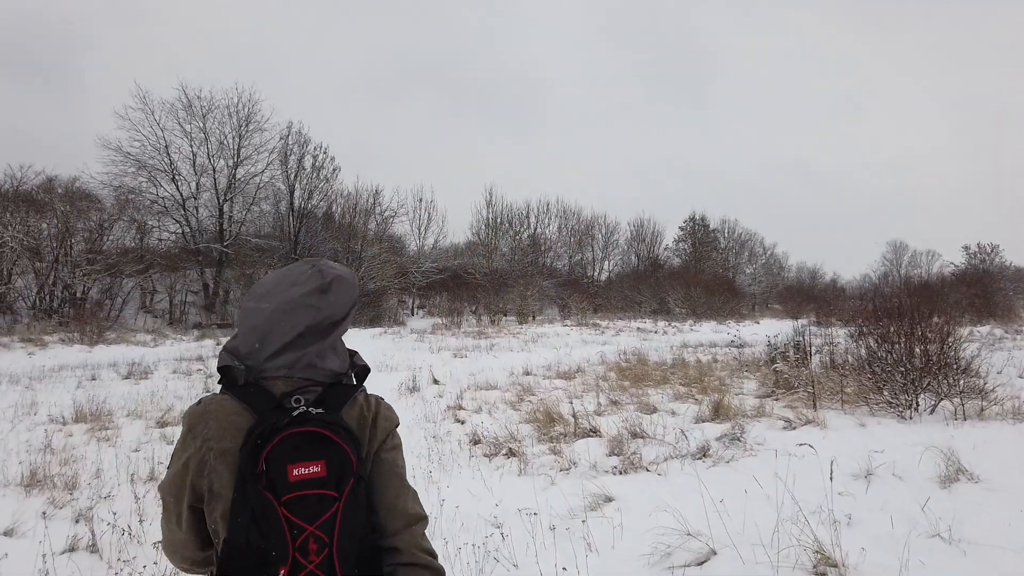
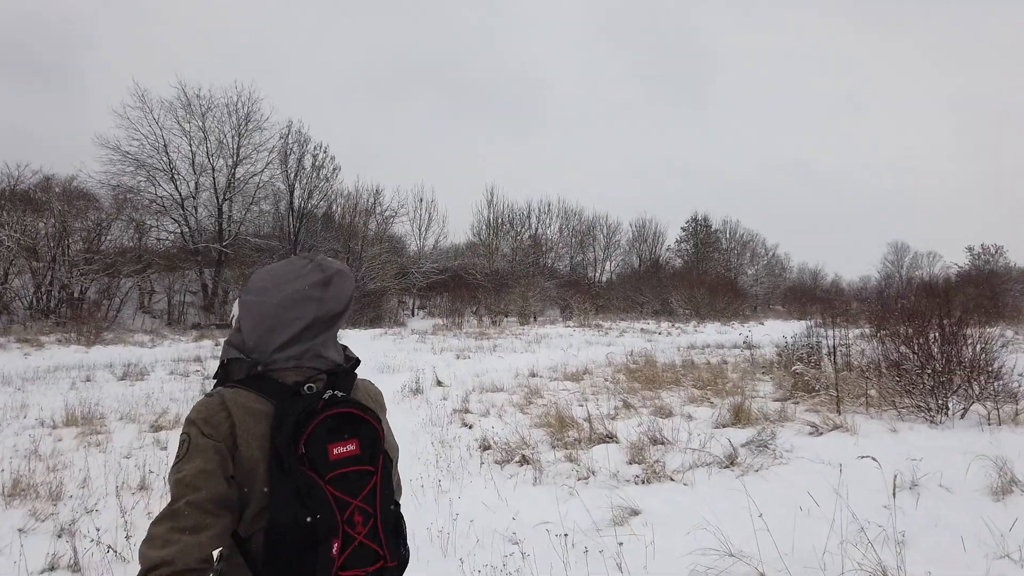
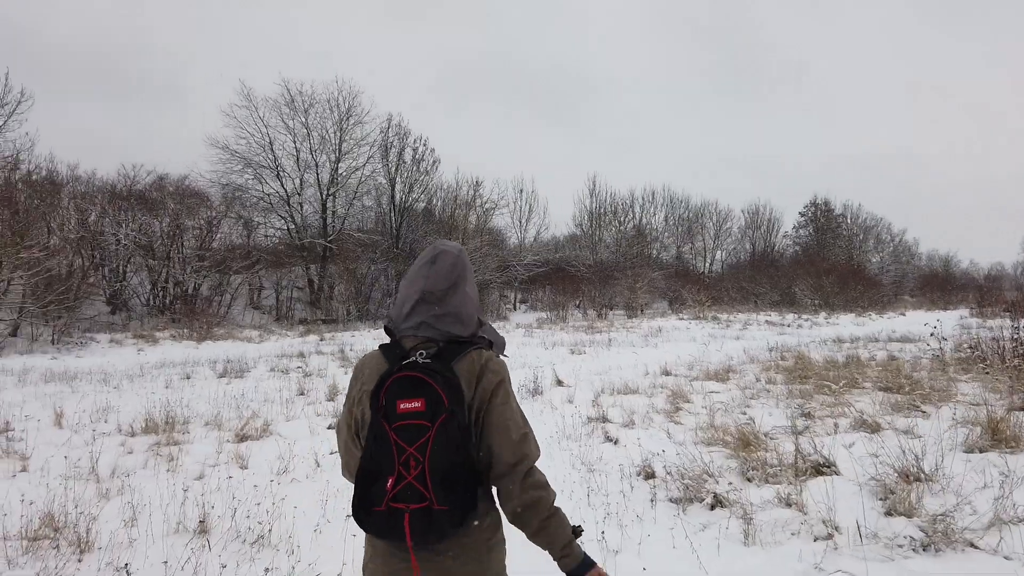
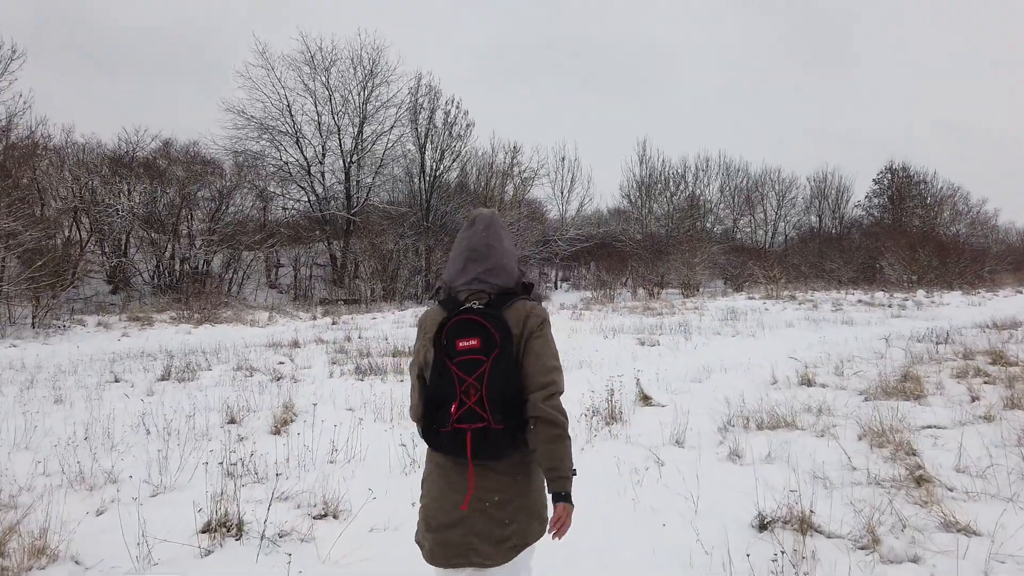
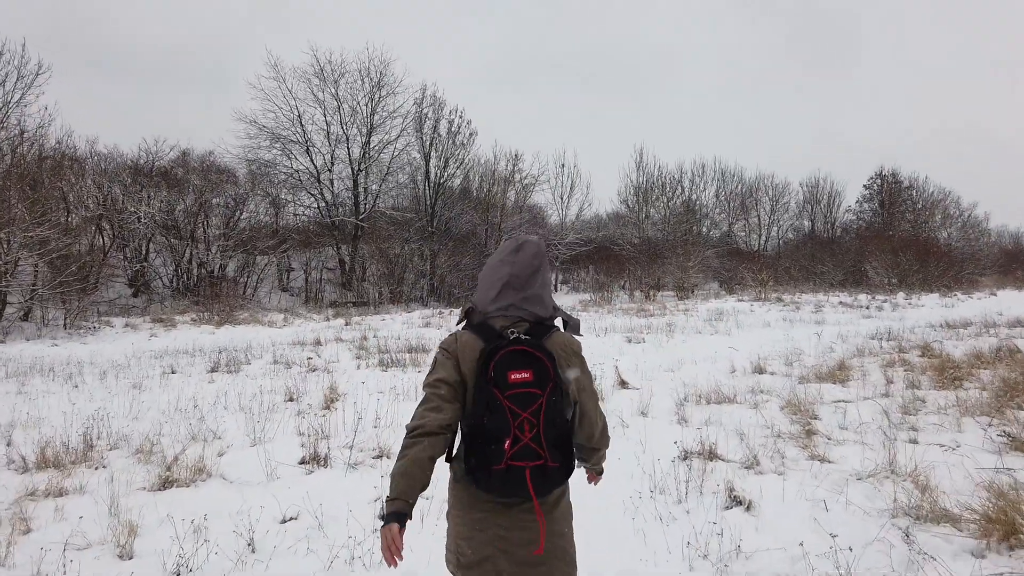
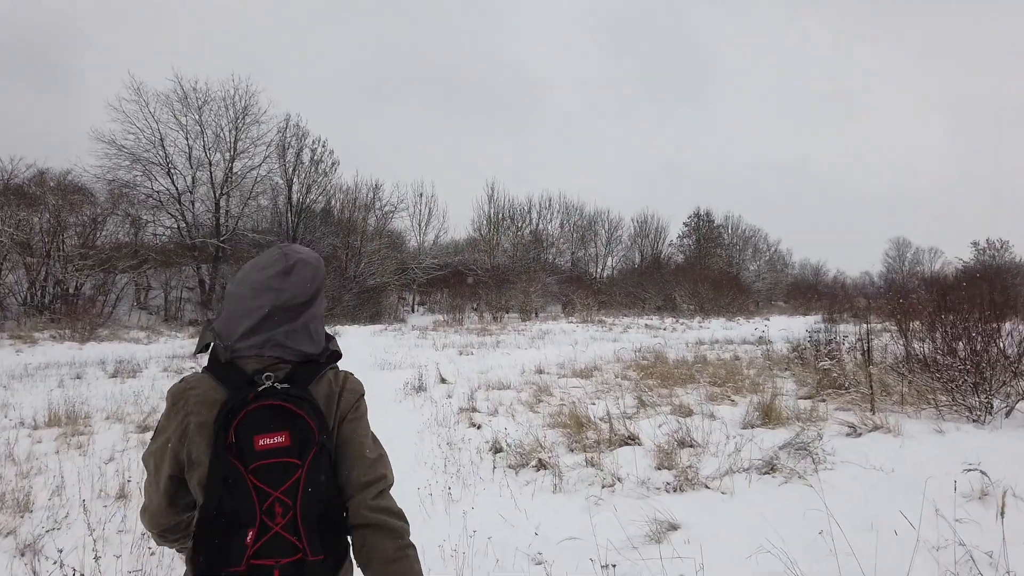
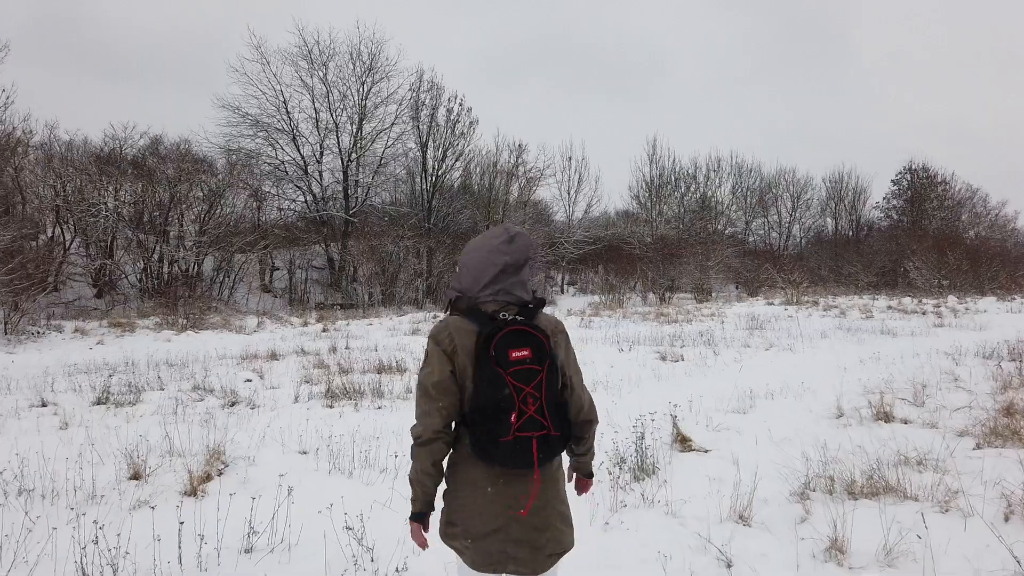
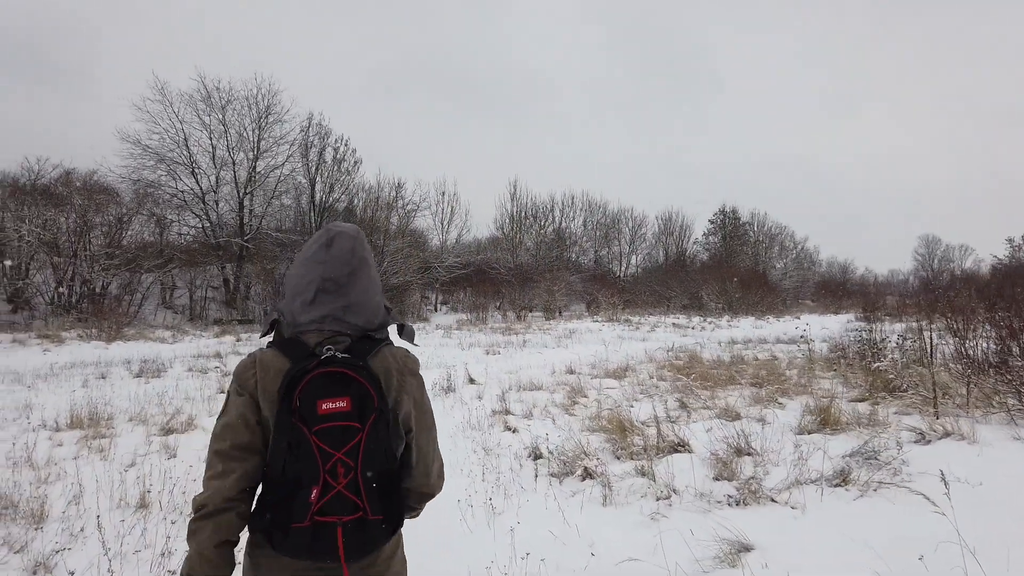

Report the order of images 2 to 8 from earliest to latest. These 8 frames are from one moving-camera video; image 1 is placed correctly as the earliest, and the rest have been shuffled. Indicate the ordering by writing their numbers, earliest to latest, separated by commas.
2, 6, 8, 3, 5, 4, 7
